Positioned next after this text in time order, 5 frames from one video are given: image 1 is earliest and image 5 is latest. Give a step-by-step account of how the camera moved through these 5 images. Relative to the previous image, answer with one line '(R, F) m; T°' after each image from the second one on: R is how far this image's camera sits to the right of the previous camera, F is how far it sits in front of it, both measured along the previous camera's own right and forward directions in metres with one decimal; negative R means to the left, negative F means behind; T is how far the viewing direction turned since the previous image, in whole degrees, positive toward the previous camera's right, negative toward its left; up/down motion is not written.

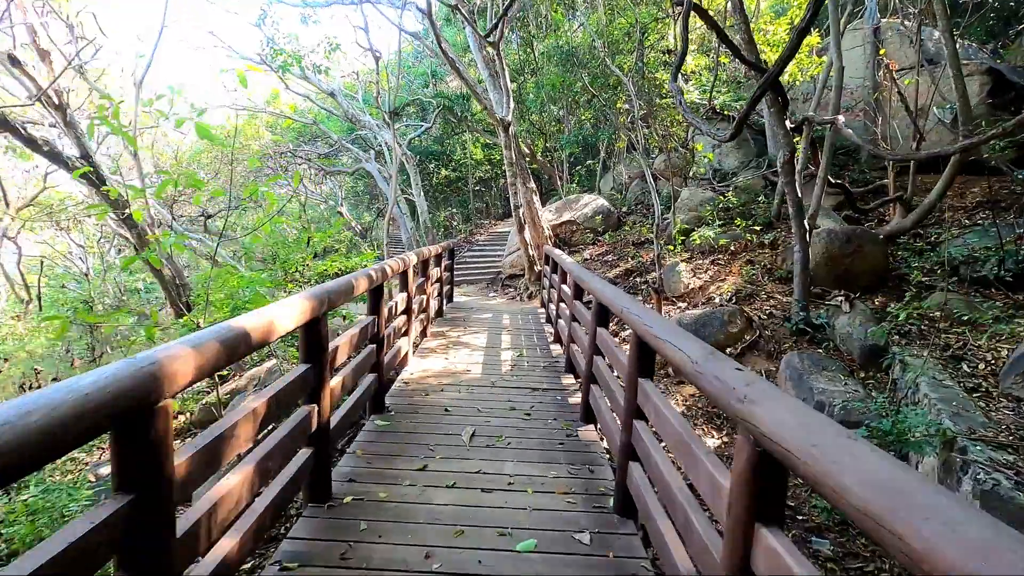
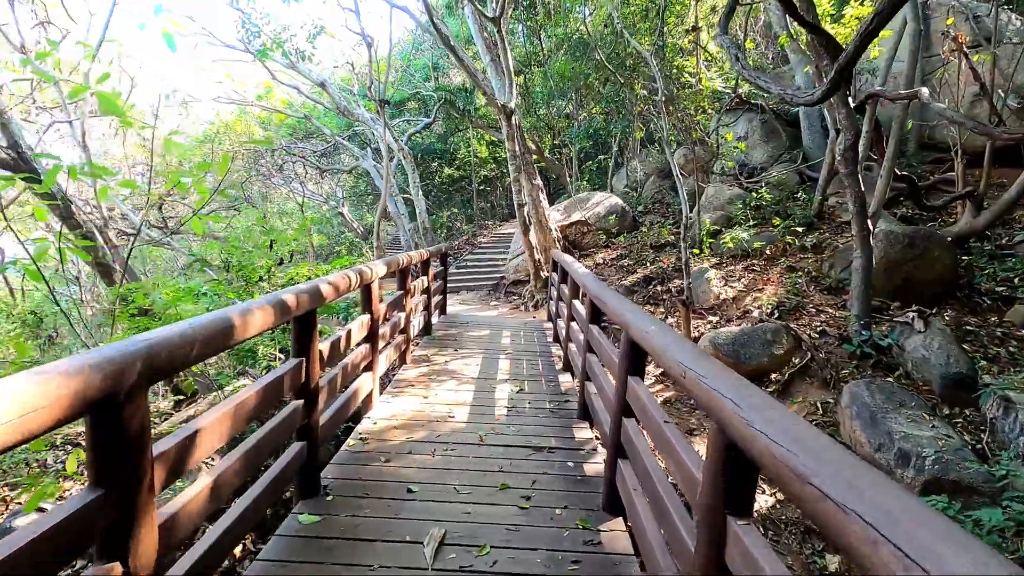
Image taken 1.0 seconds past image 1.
(+0.1, +0.8) m; -1°
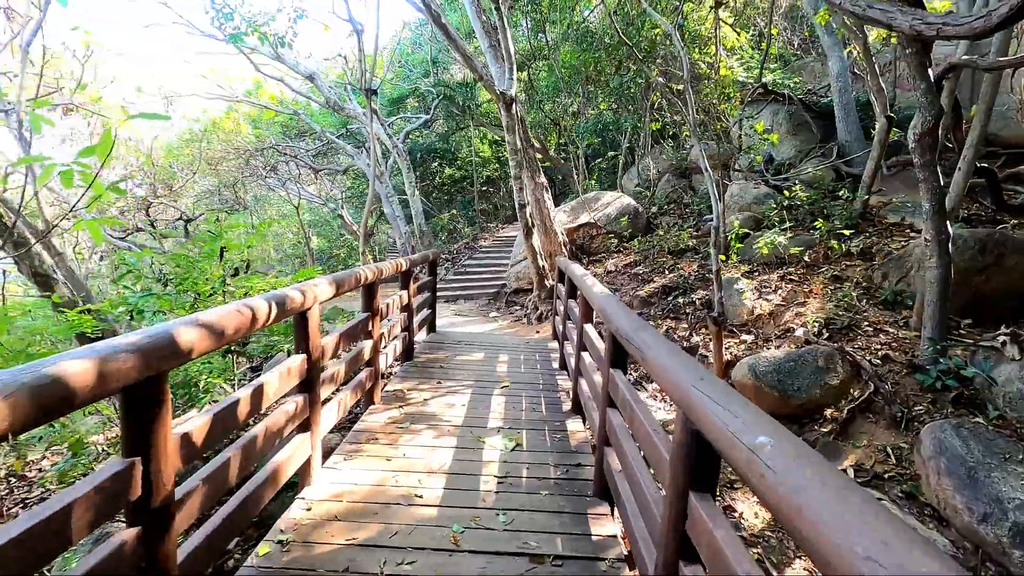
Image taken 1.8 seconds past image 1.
(+0.1, +0.7) m; -1°
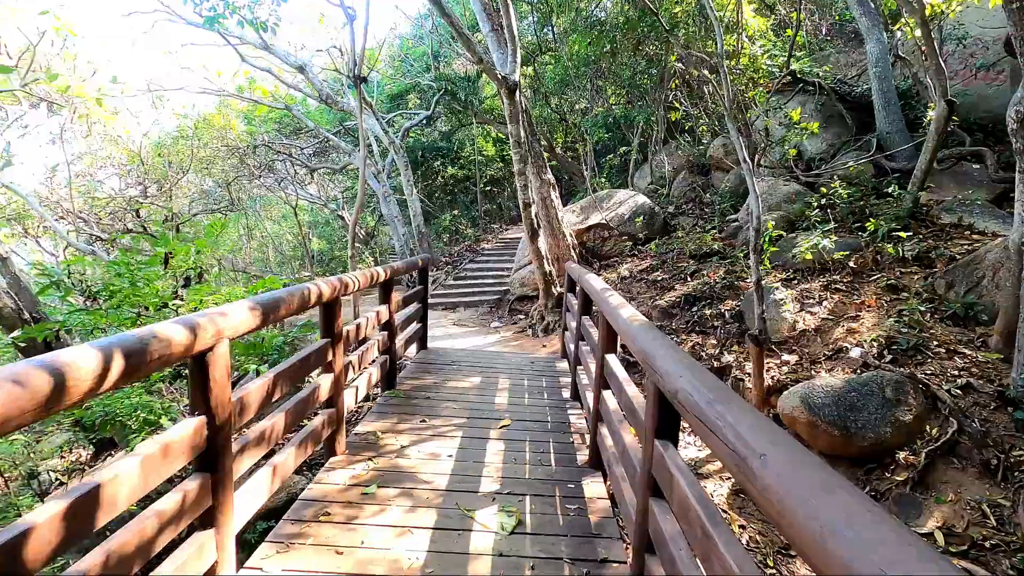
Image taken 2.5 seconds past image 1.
(0.0, +0.6) m; -1°
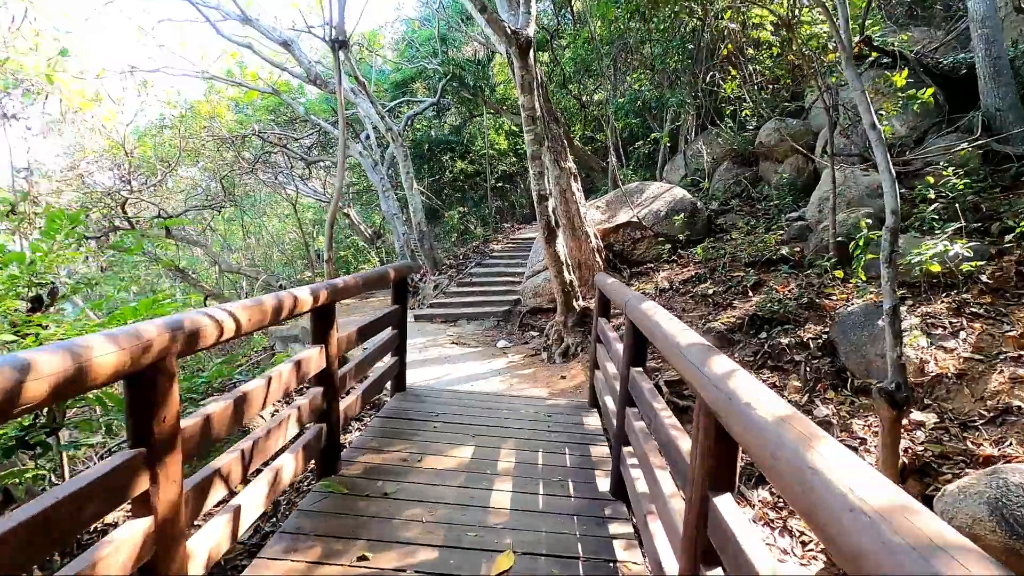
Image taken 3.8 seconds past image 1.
(0.0, +1.1) m; -1°
